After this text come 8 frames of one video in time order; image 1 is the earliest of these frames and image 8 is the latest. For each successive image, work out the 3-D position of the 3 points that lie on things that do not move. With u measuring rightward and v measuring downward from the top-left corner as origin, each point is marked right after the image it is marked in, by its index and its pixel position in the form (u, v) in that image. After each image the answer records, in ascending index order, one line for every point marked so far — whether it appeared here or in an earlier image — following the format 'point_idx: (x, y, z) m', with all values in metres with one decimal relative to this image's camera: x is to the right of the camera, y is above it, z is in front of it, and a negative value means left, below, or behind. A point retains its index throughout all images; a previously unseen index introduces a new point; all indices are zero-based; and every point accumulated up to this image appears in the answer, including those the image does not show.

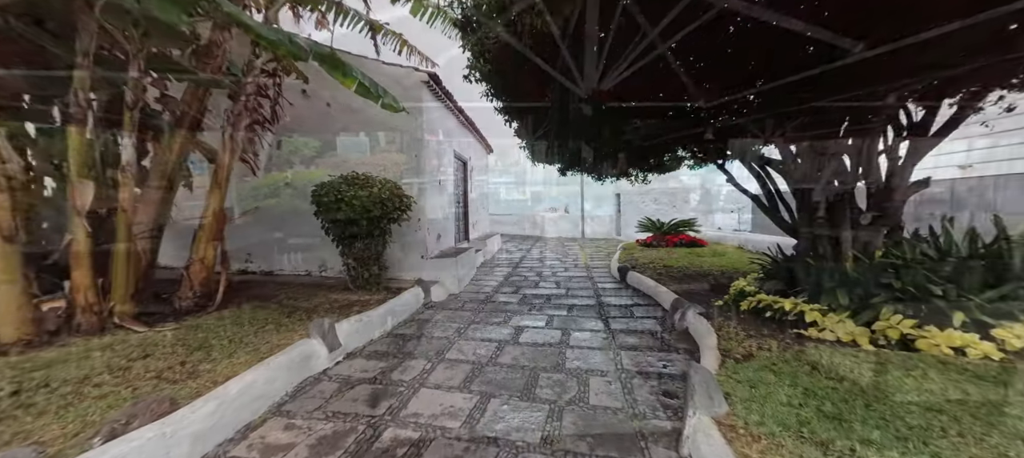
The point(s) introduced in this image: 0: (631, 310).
0: (+1.2, -0.8, +3.7) m
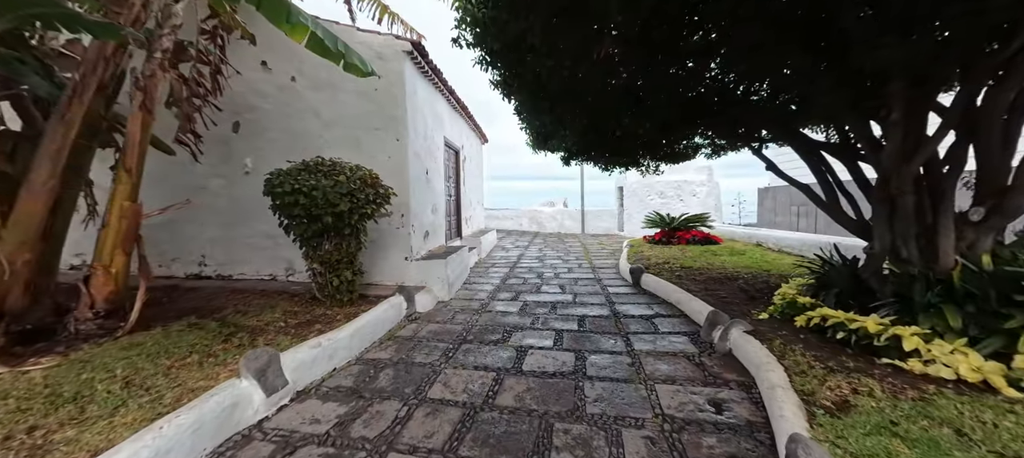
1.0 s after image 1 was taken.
0: (+1.2, -0.8, +3.1) m
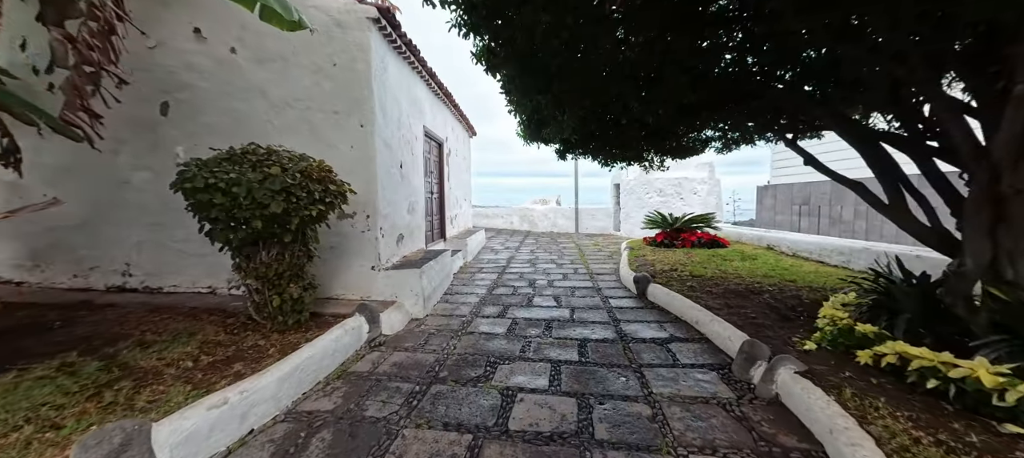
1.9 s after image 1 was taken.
0: (+1.1, -0.8, +2.5) m
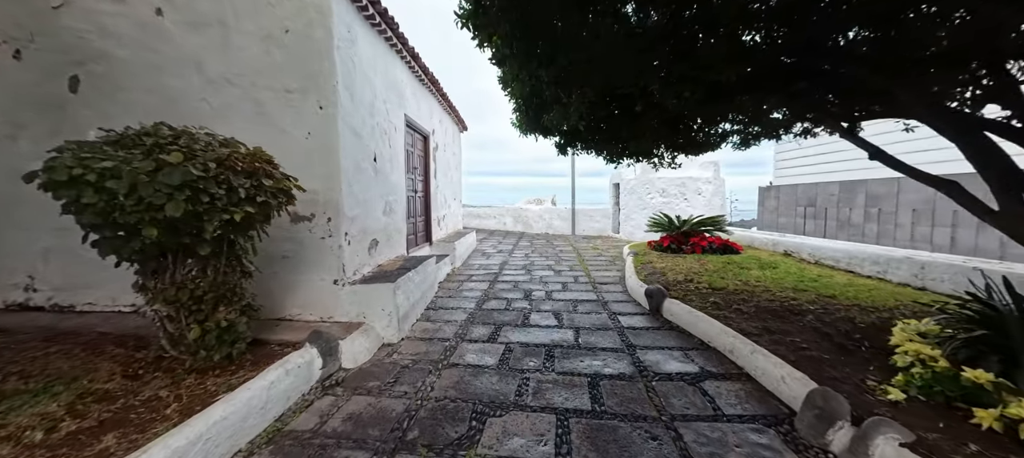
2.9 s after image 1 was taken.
0: (+1.1, -0.9, +2.0) m
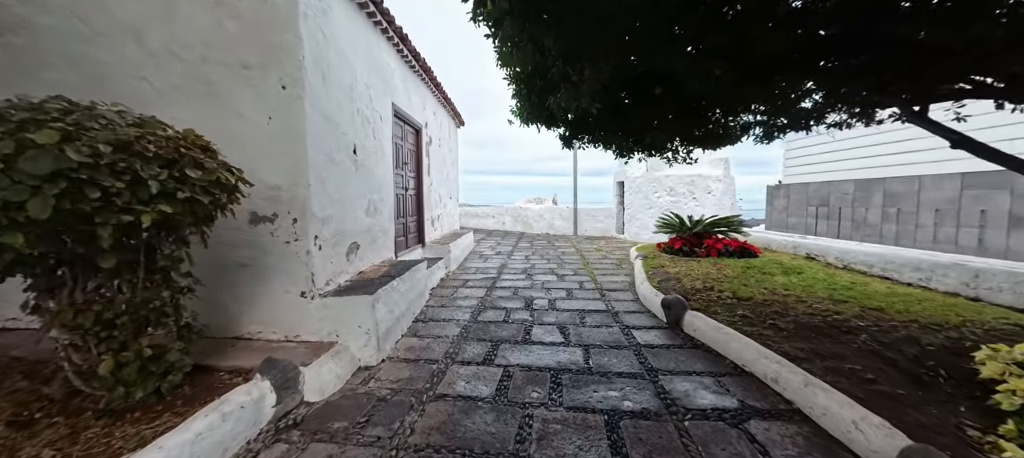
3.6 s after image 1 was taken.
0: (+1.1, -0.9, +1.6) m
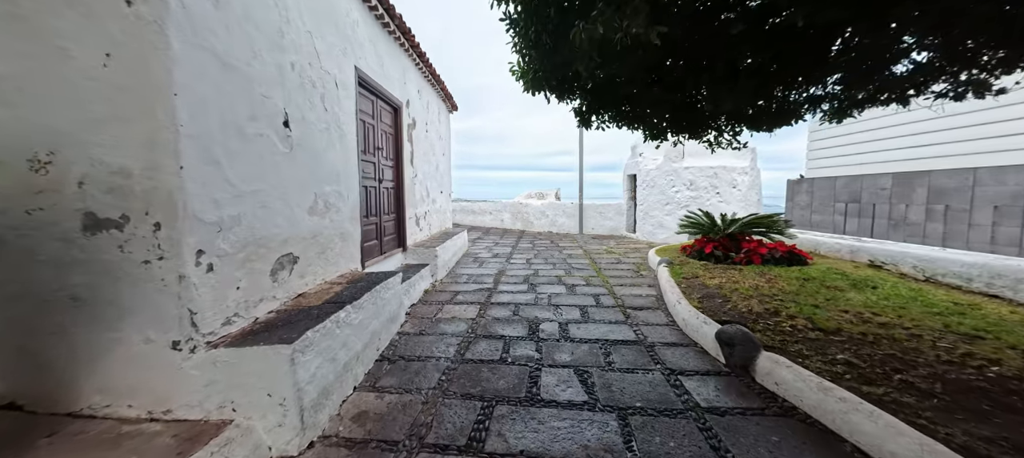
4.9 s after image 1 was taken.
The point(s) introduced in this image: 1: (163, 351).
0: (+1.1, -1.0, +0.7) m
1: (-1.3, -0.5, +1.4) m
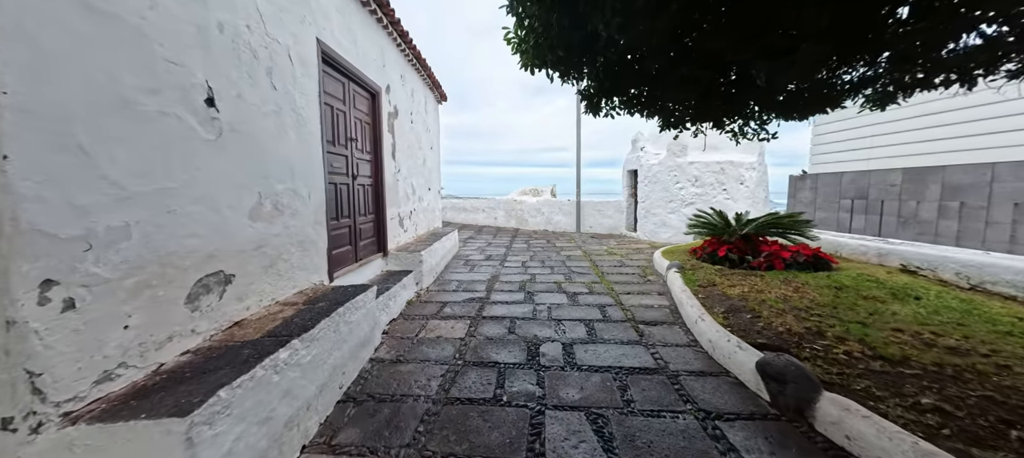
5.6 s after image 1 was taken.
0: (+1.1, -1.0, +0.3) m
1: (-1.3, -0.5, +0.9) m
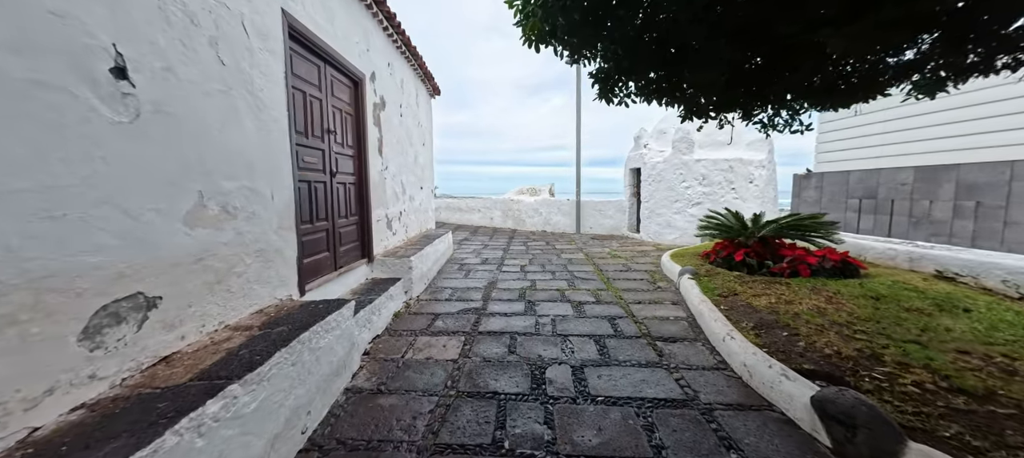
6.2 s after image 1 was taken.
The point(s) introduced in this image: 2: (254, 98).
0: (+1.1, -1.1, 0.0) m
1: (-1.3, -0.6, +0.6) m
2: (-1.3, +0.6, +1.8) m
